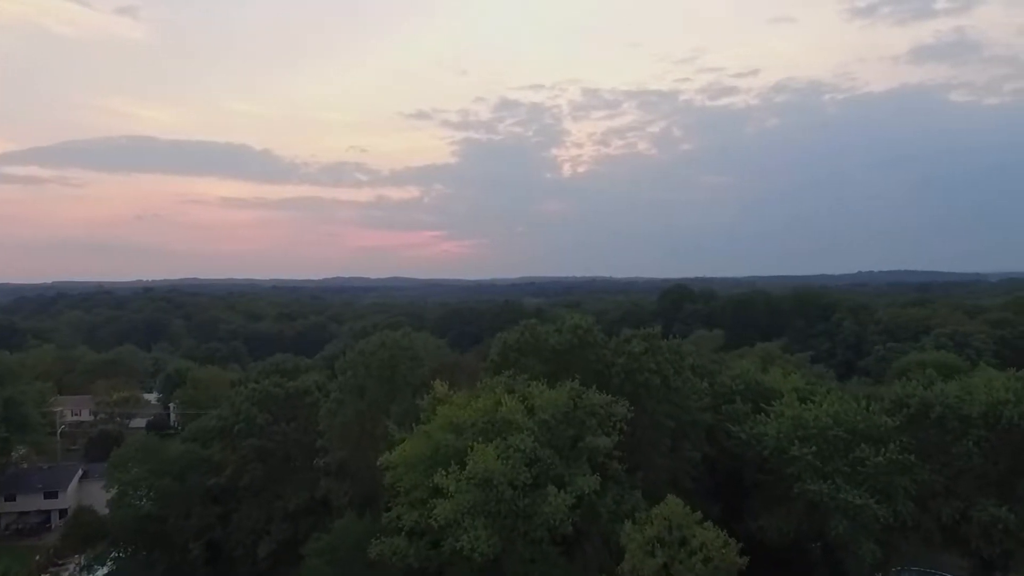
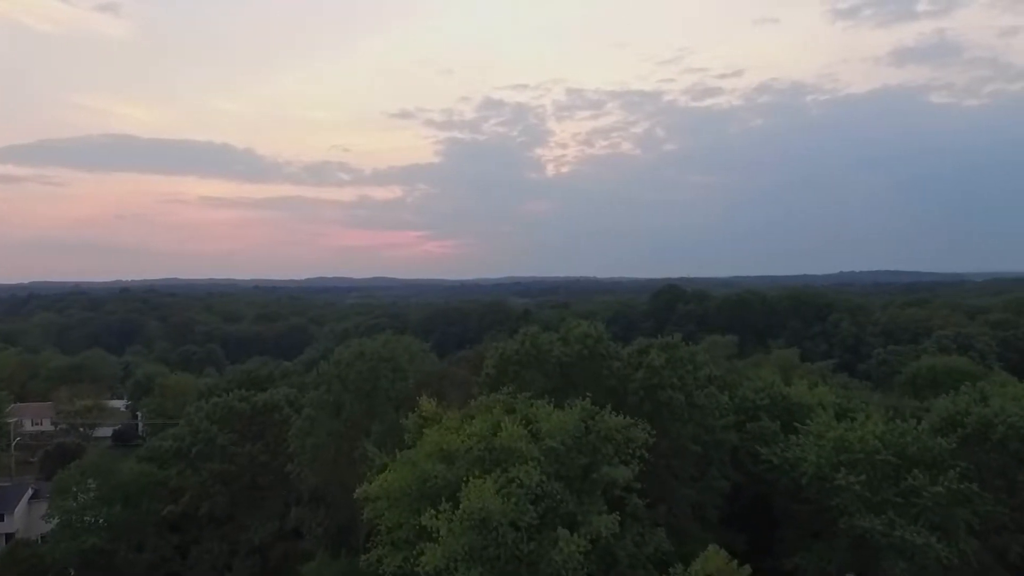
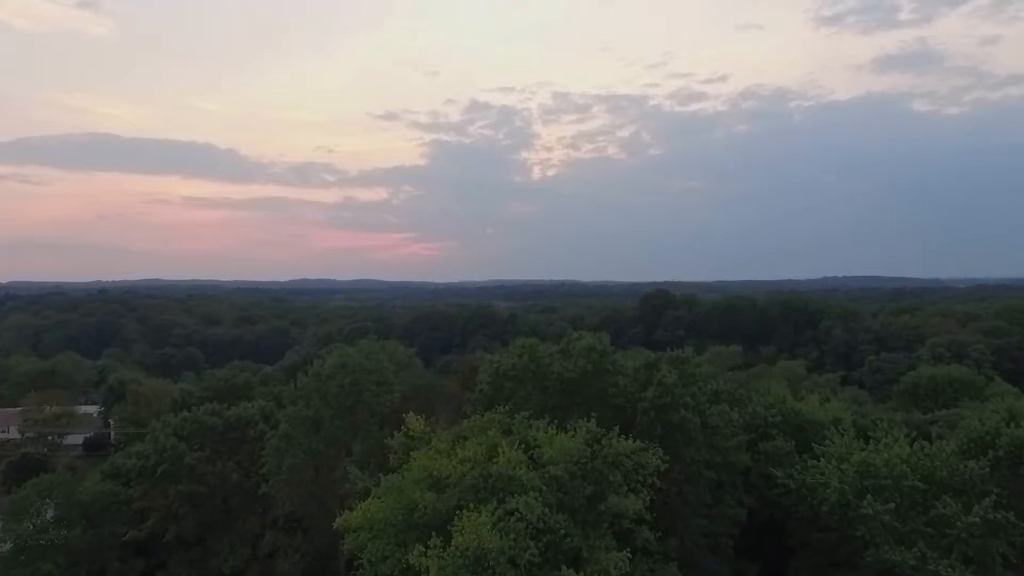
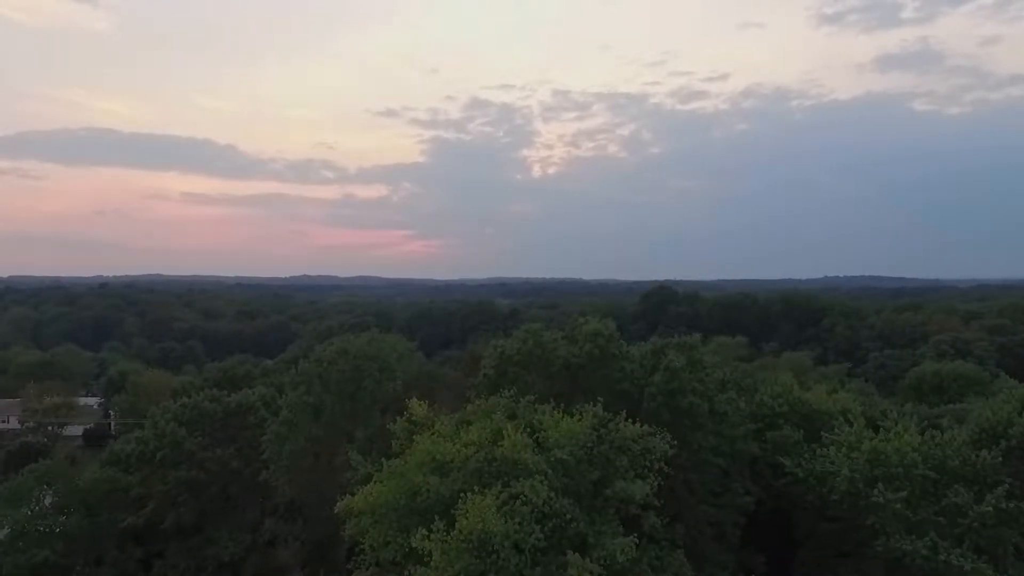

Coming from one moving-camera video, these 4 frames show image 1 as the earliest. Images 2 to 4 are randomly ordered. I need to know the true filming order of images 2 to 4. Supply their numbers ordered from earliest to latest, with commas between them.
2, 3, 4
